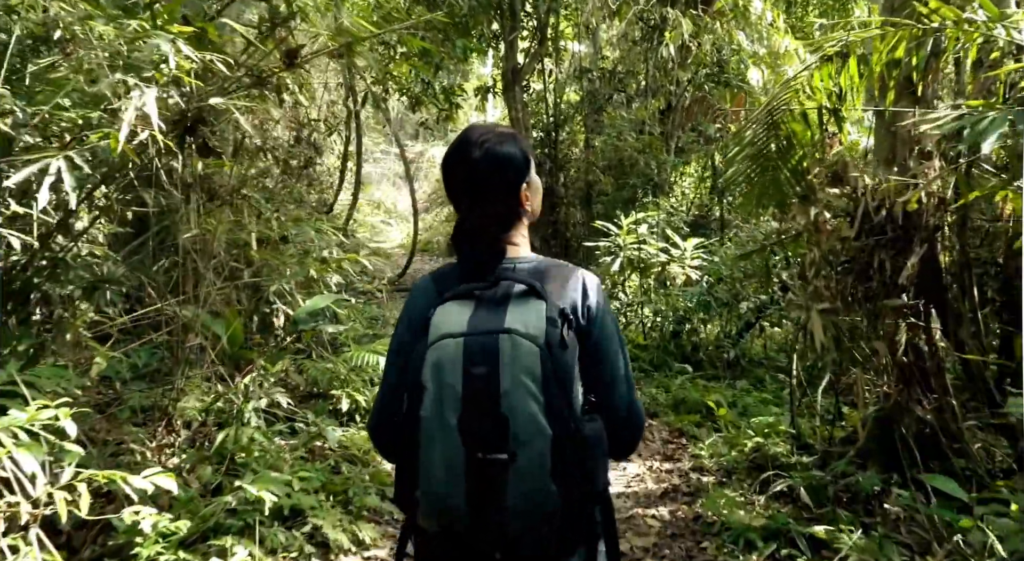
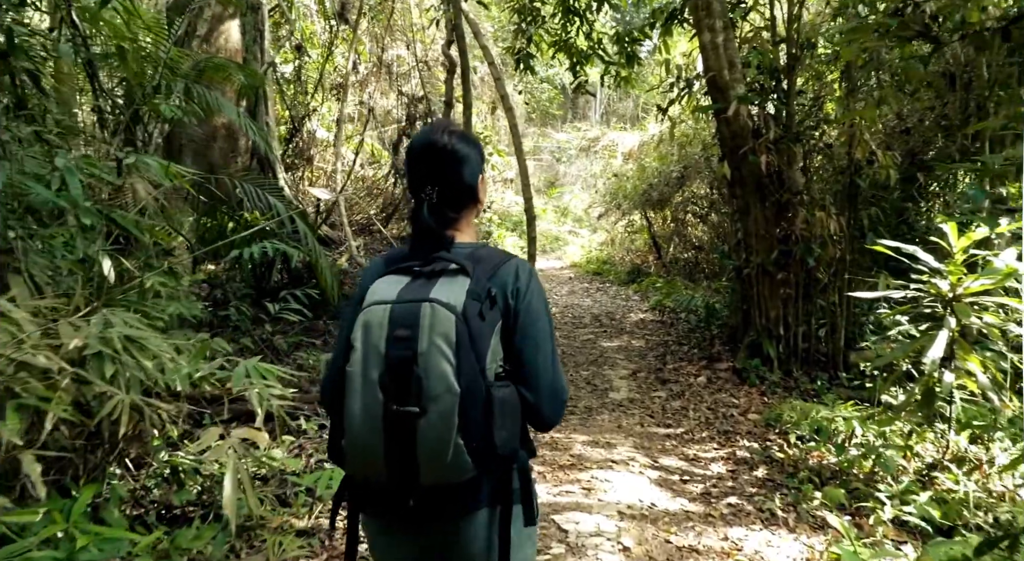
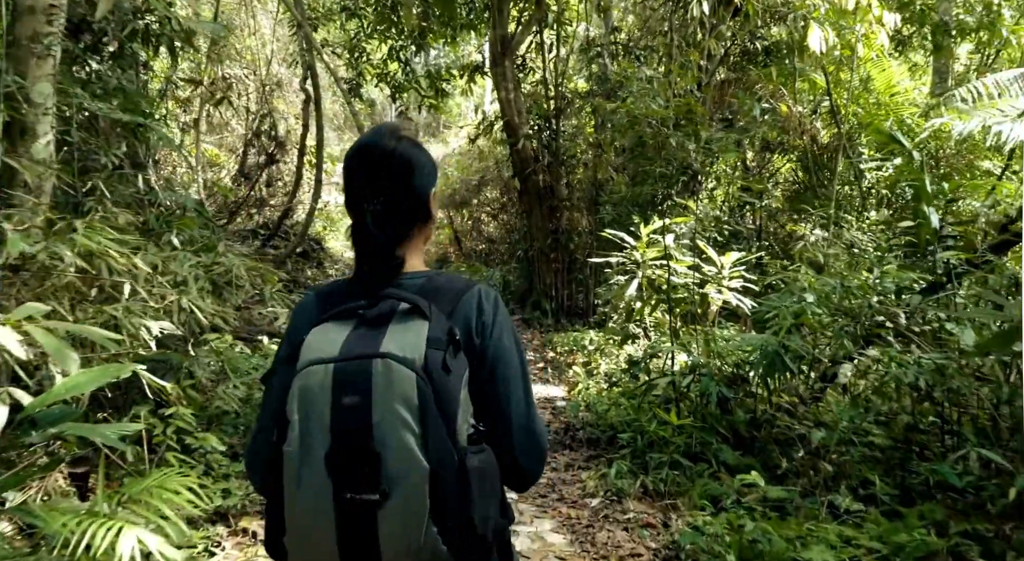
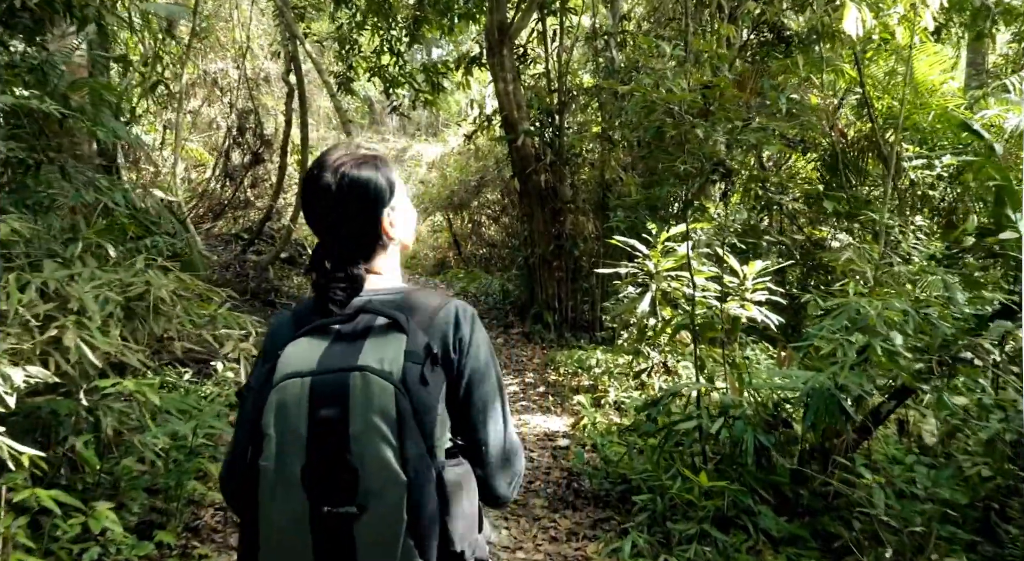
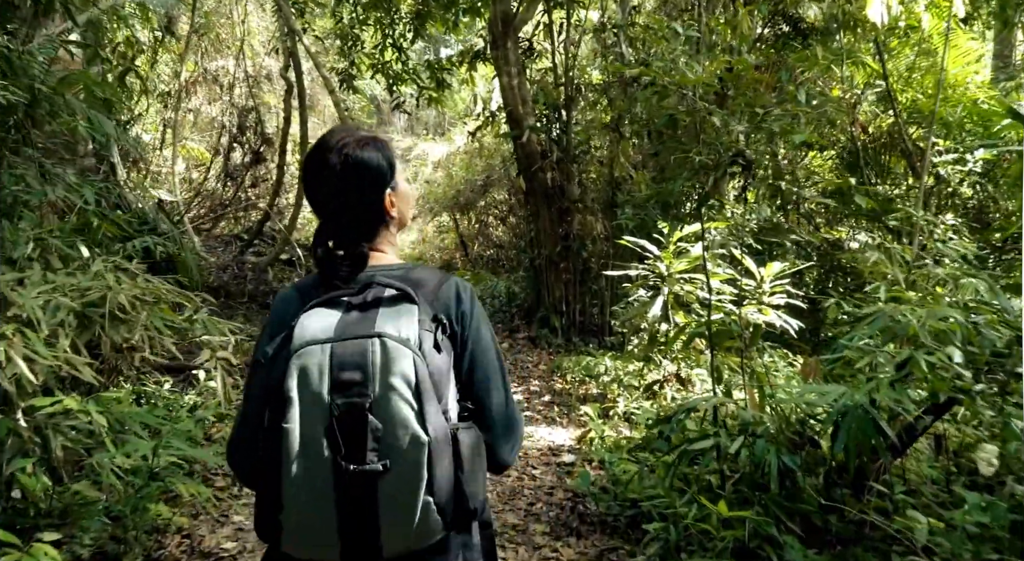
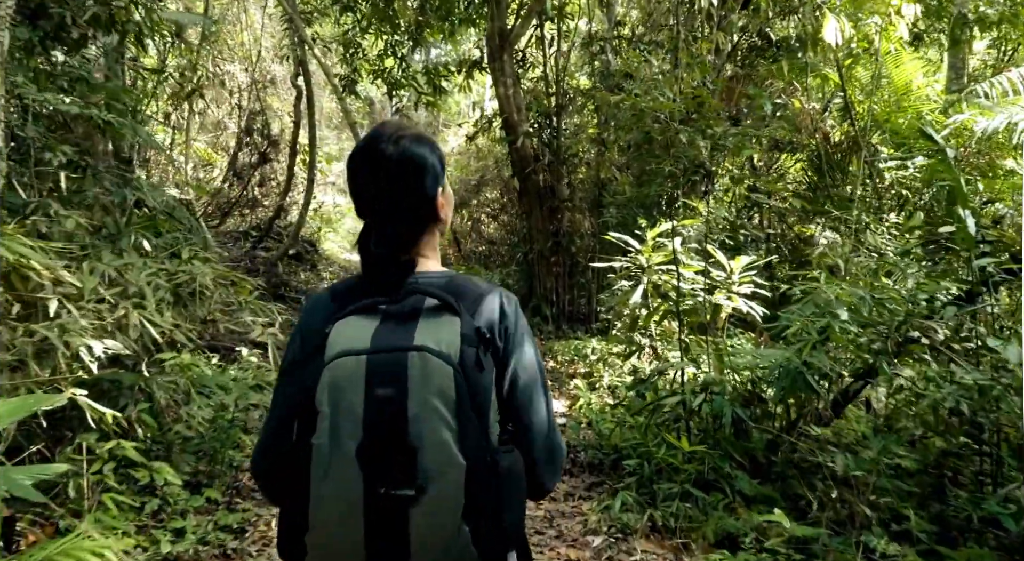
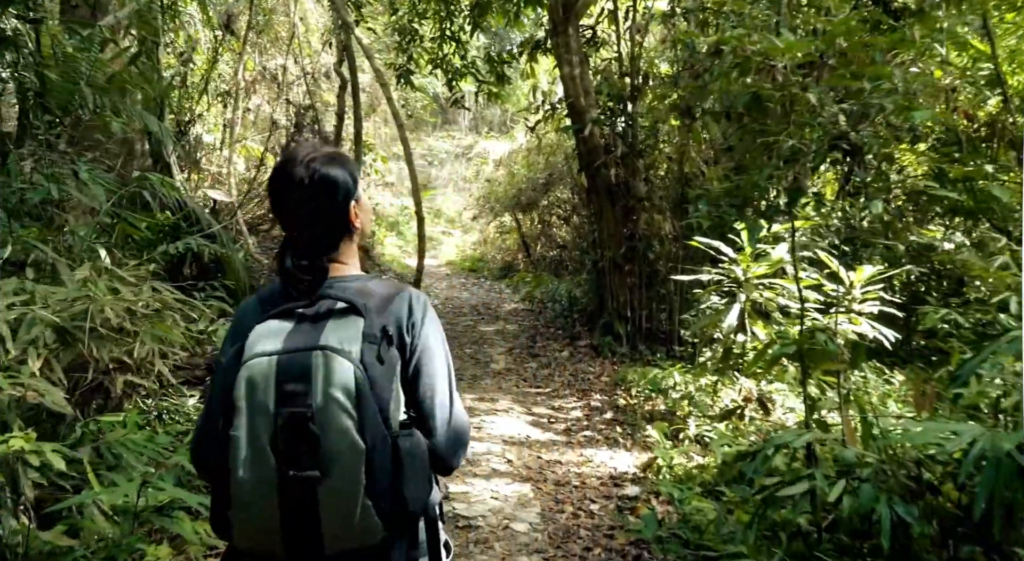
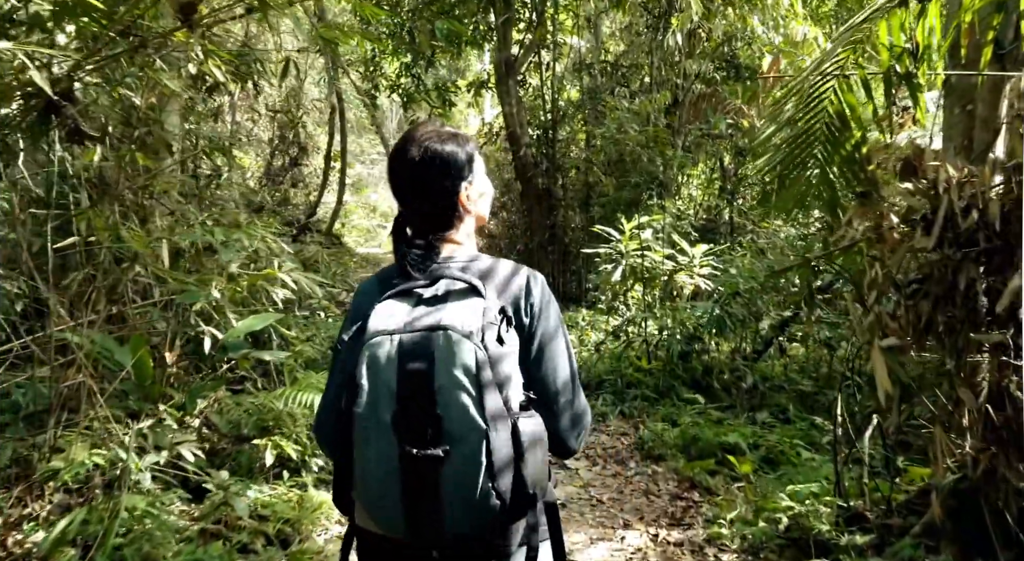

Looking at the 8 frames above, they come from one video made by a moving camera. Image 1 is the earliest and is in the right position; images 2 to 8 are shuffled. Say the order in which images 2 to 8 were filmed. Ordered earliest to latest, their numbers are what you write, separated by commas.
8, 3, 6, 4, 5, 7, 2
